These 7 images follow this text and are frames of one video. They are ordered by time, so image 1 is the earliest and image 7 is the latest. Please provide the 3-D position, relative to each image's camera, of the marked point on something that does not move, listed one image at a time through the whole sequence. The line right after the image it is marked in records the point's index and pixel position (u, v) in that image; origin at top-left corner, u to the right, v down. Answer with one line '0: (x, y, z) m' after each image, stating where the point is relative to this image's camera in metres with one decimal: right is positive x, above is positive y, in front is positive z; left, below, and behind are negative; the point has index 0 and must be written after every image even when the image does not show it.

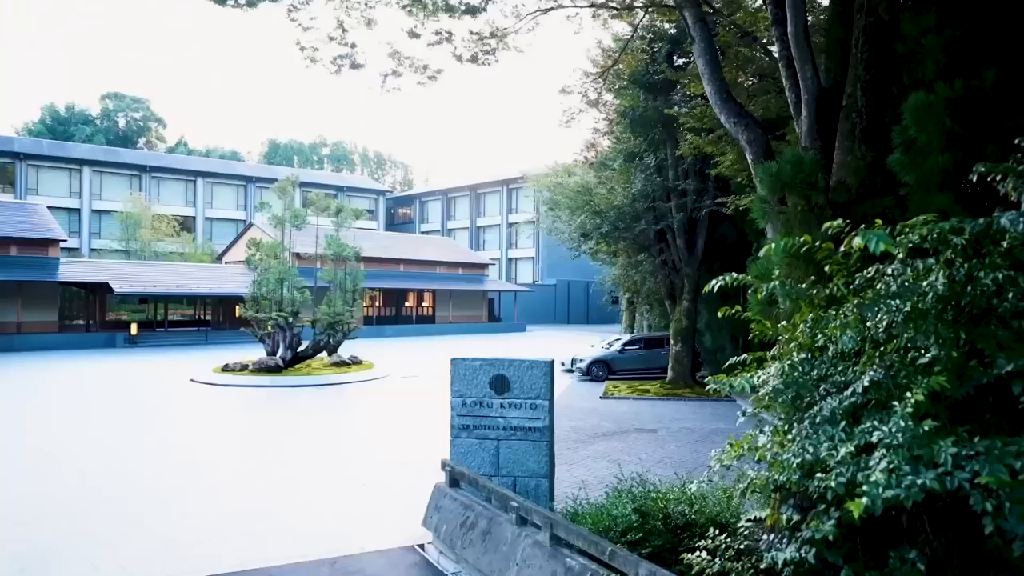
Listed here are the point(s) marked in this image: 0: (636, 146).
0: (+3.1, +3.7, +19.3) m
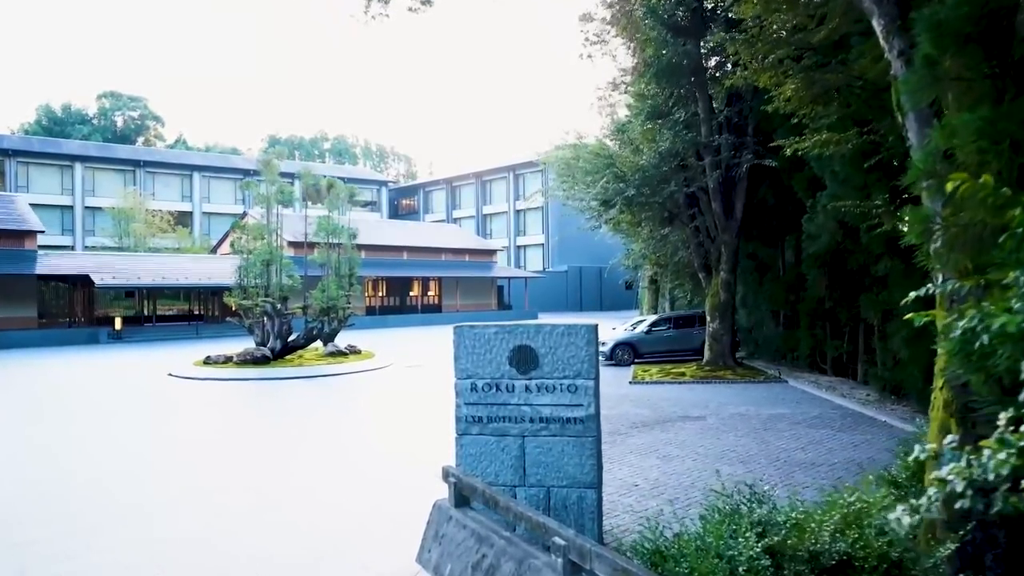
0: (+3.3, +4.4, +17.0) m
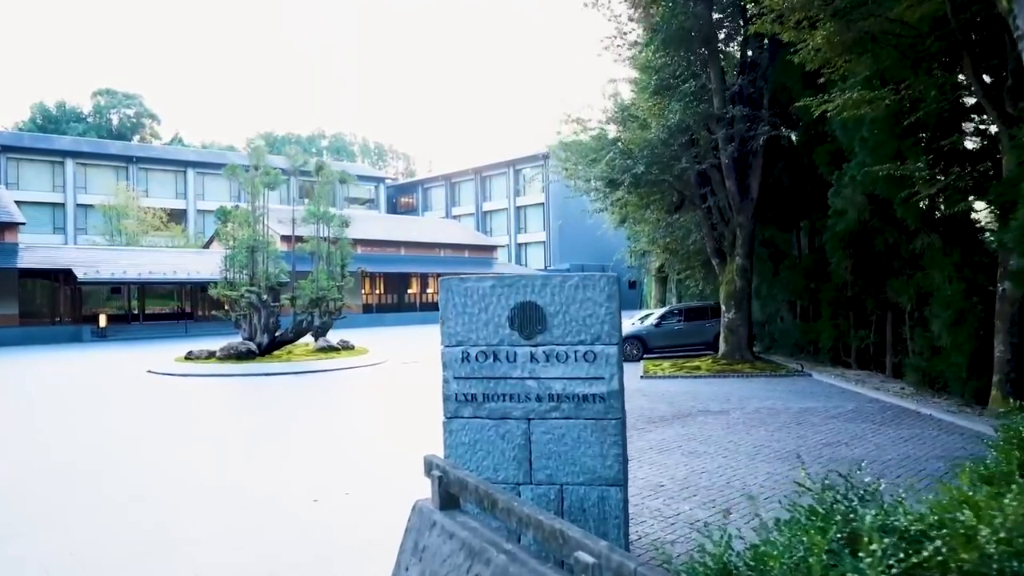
0: (+3.3, +4.7, +15.8) m
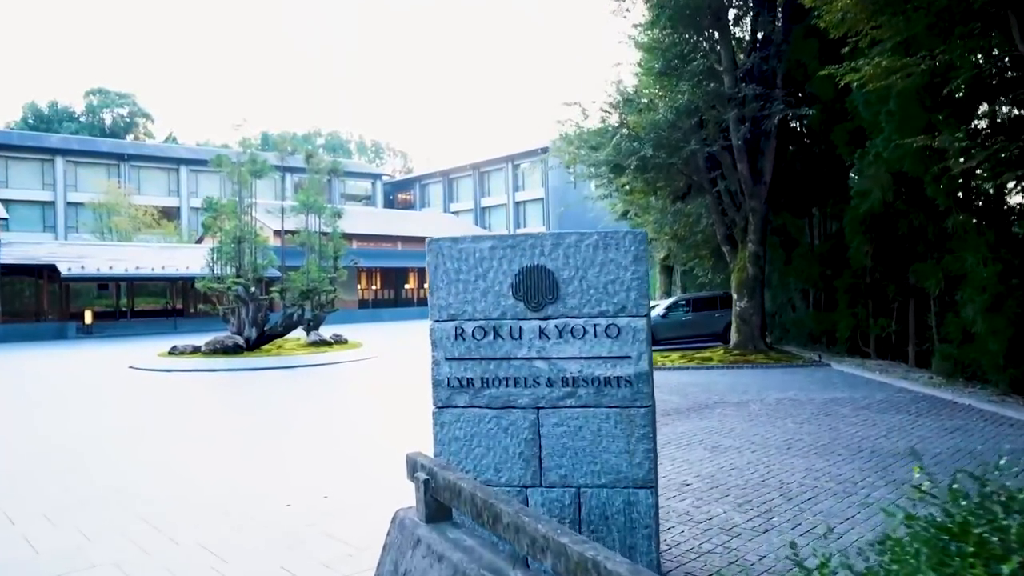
0: (+3.2, +4.9, +15.0) m
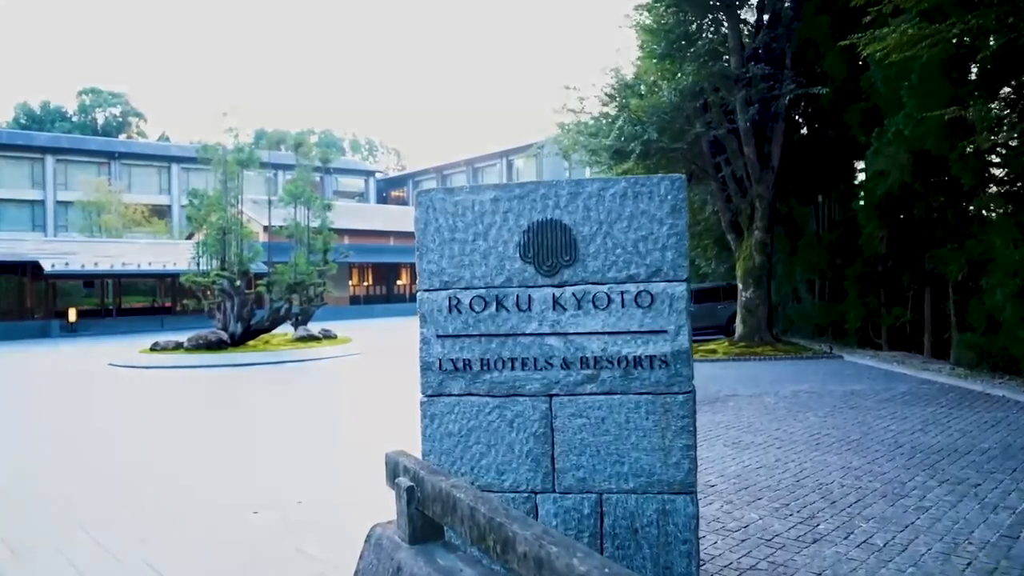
0: (+3.2, +5.1, +14.3) m
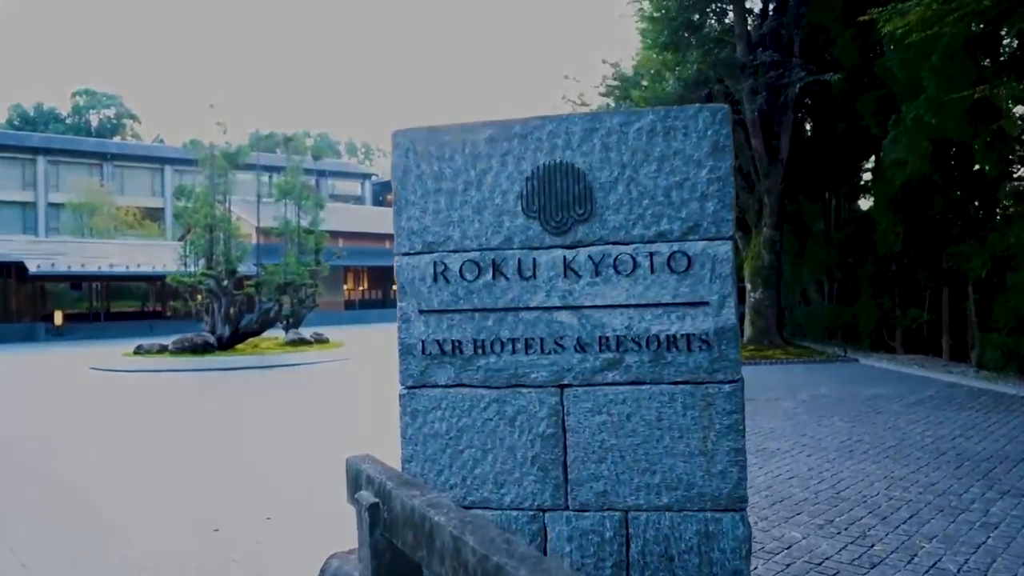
0: (+3.1, +5.1, +13.8) m
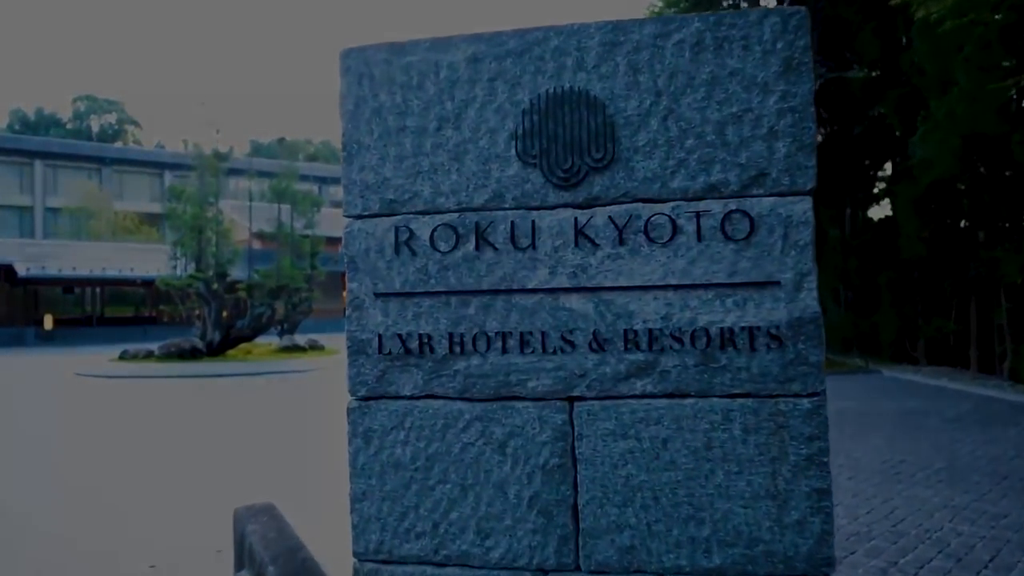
0: (+3.2, +5.0, +13.2) m
